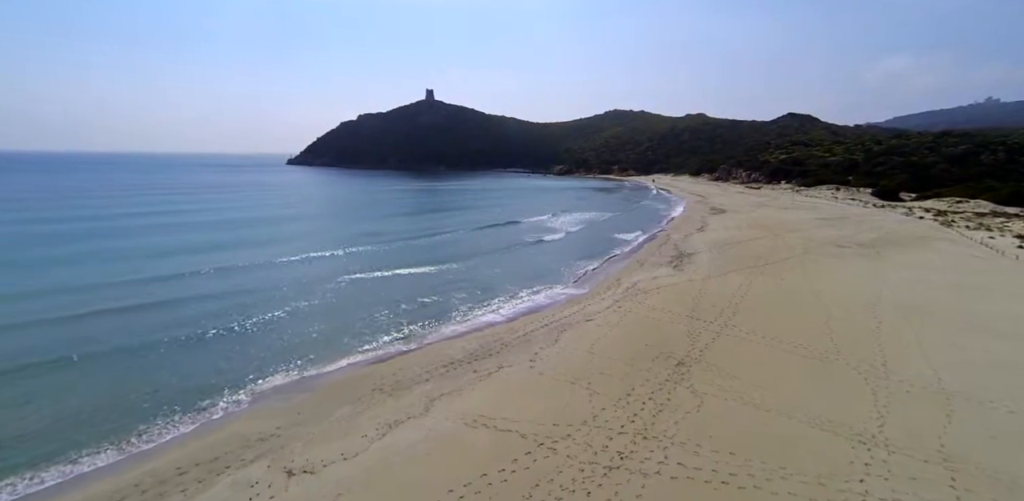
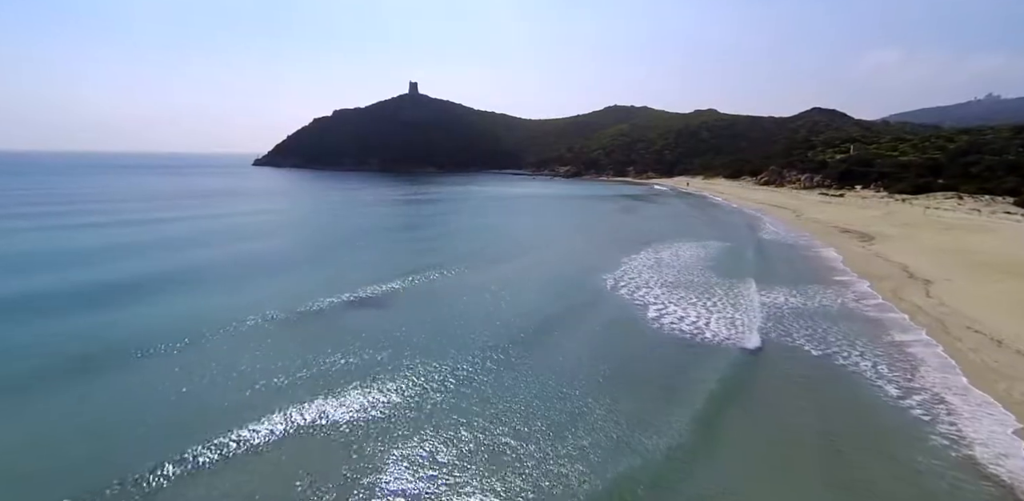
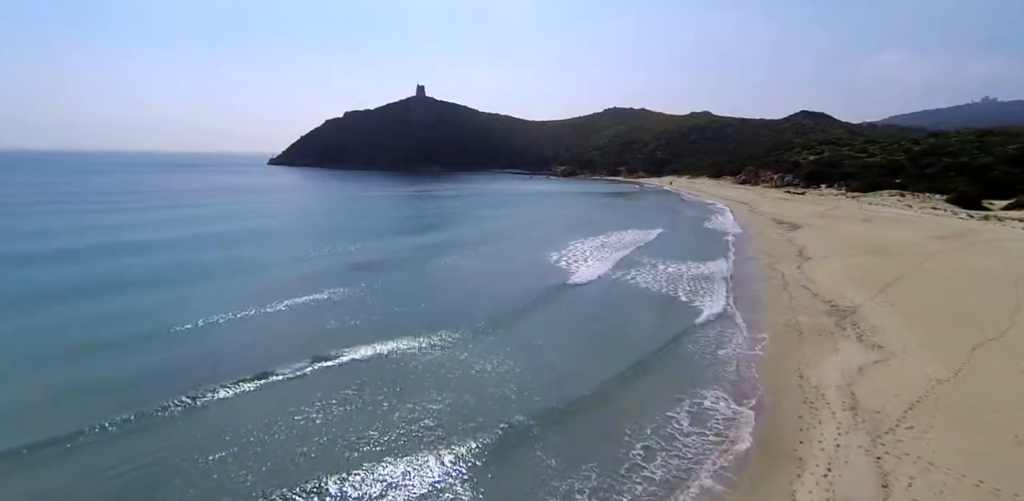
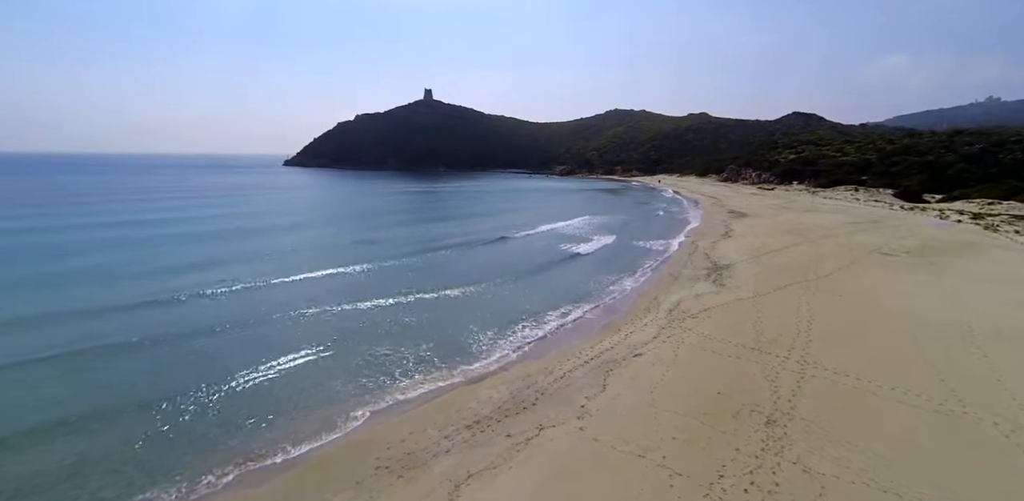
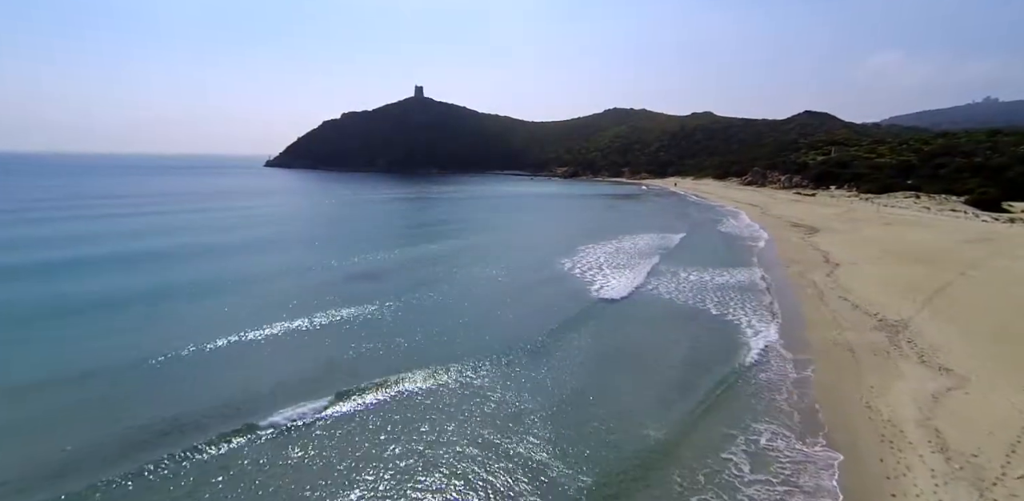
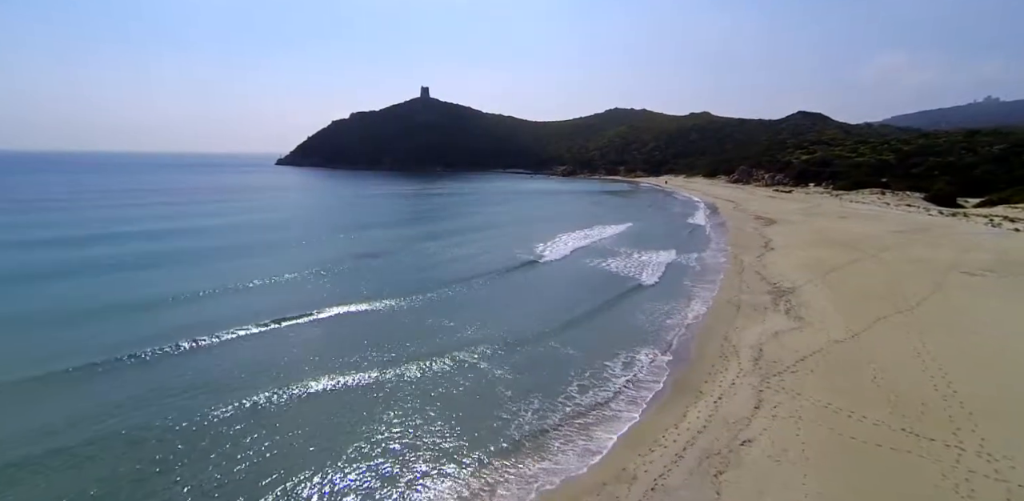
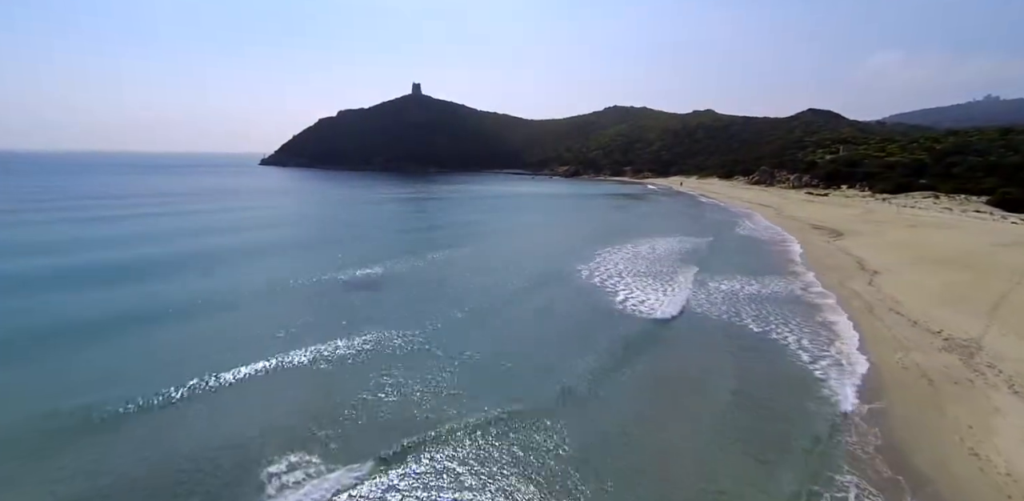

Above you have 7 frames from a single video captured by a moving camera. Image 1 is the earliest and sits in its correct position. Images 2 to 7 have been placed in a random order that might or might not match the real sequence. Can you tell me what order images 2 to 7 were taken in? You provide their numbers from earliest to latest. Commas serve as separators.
4, 6, 3, 5, 7, 2
